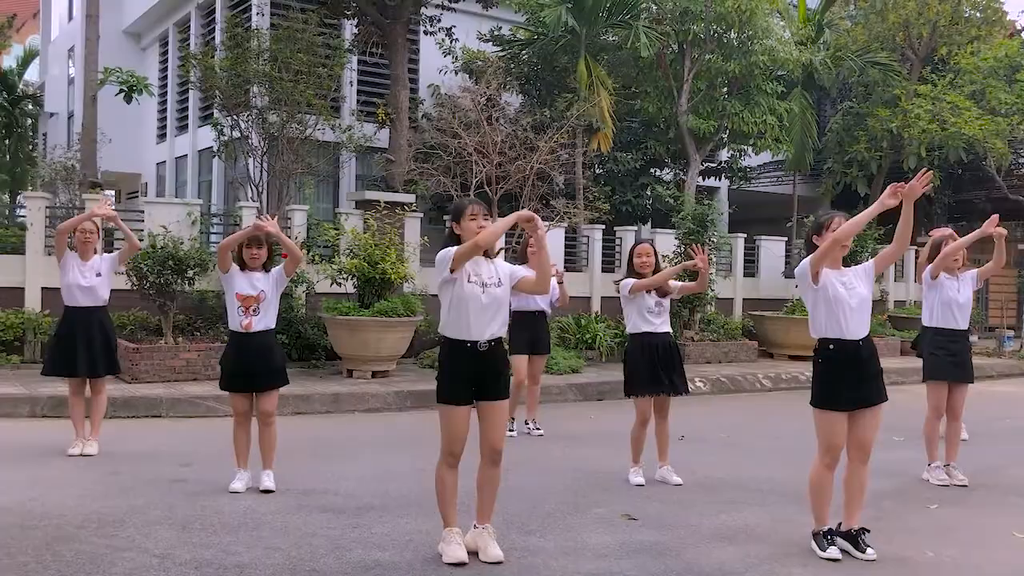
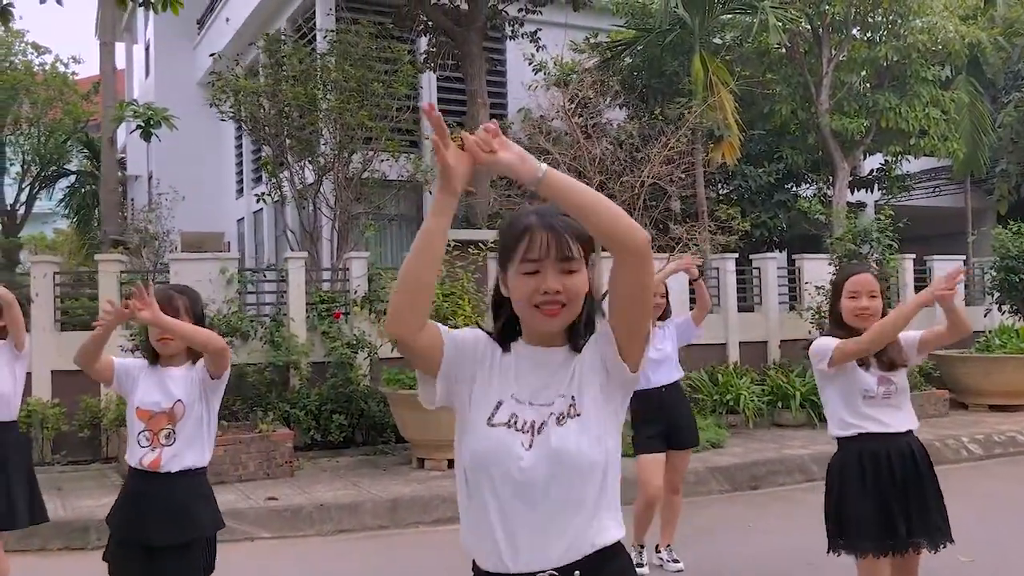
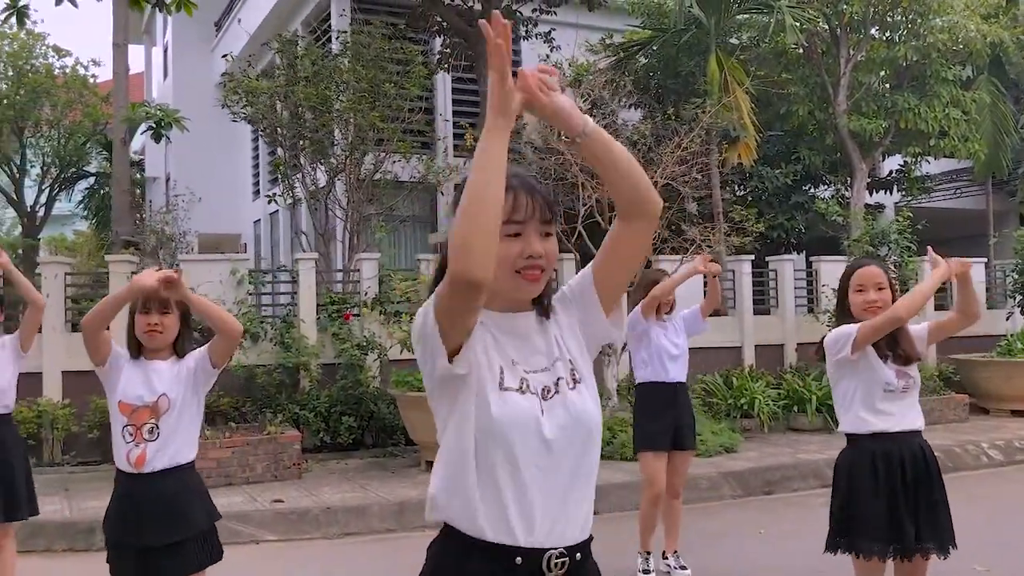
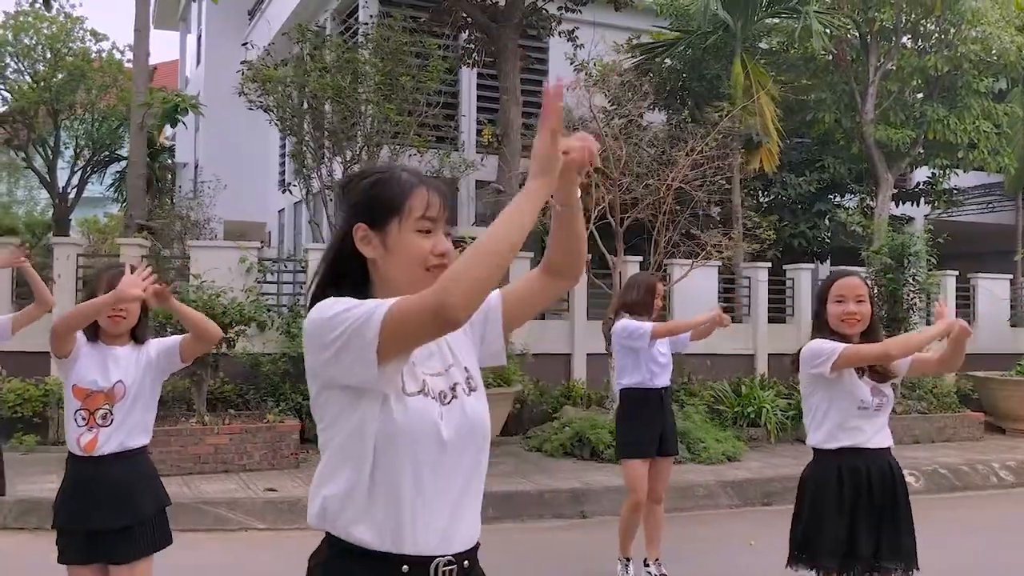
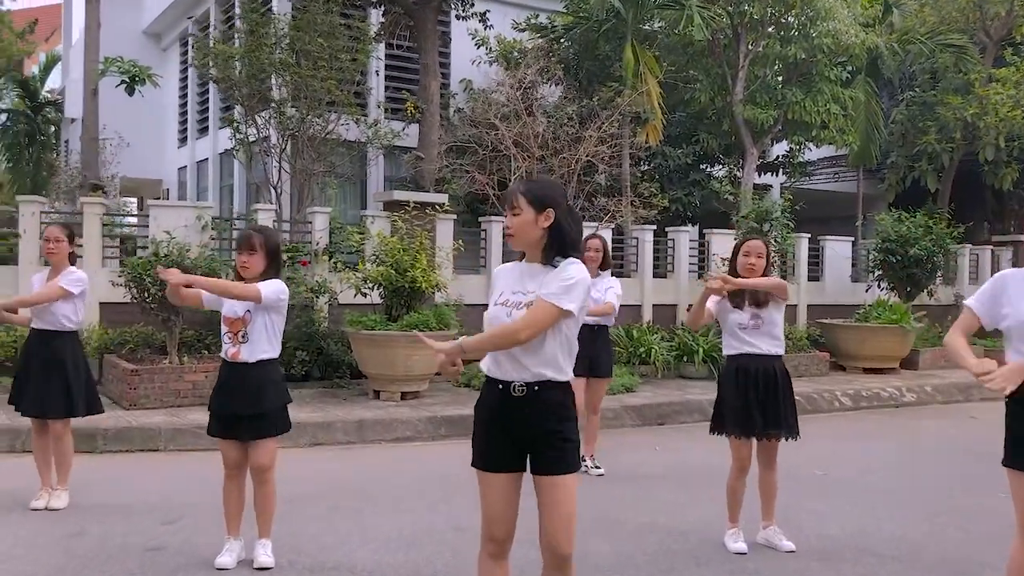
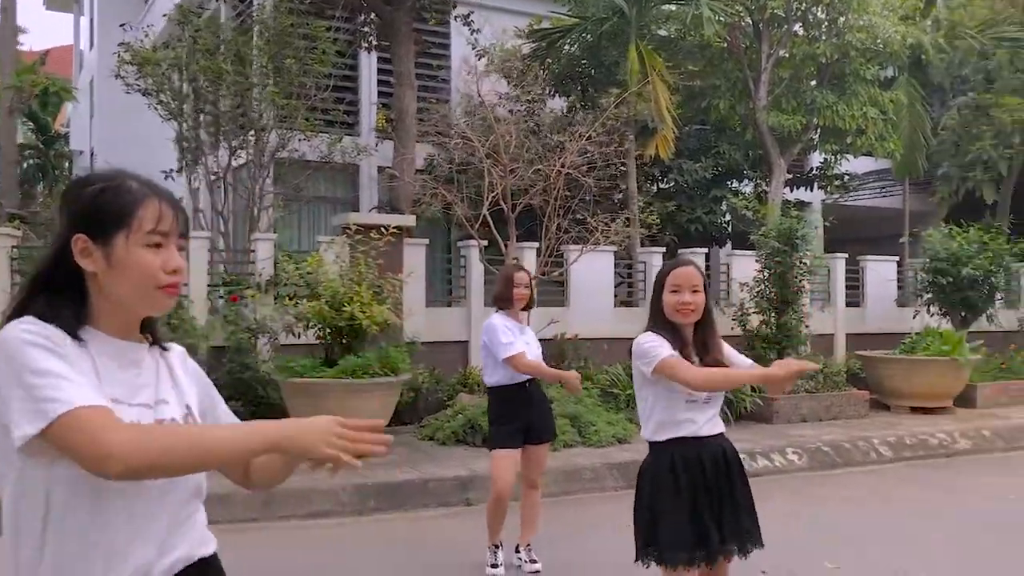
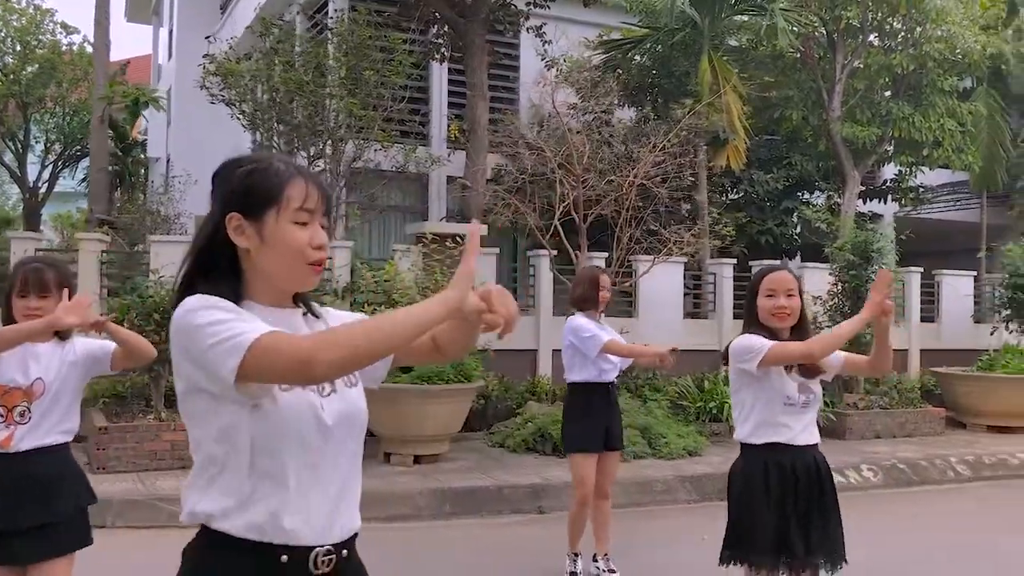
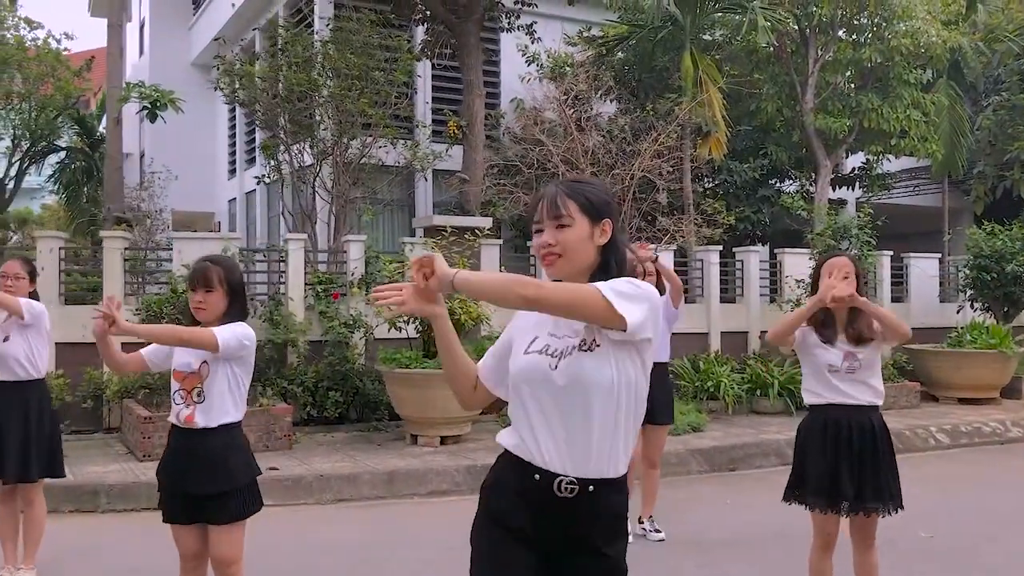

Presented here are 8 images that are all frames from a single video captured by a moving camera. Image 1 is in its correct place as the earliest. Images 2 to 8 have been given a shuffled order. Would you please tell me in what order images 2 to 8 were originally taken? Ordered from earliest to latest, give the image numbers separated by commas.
5, 8, 2, 3, 4, 7, 6
